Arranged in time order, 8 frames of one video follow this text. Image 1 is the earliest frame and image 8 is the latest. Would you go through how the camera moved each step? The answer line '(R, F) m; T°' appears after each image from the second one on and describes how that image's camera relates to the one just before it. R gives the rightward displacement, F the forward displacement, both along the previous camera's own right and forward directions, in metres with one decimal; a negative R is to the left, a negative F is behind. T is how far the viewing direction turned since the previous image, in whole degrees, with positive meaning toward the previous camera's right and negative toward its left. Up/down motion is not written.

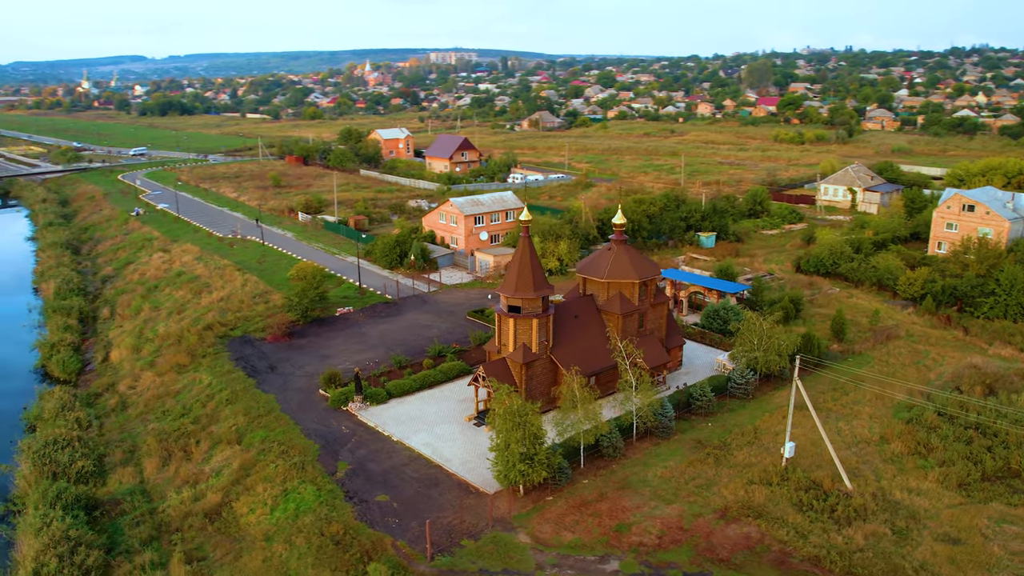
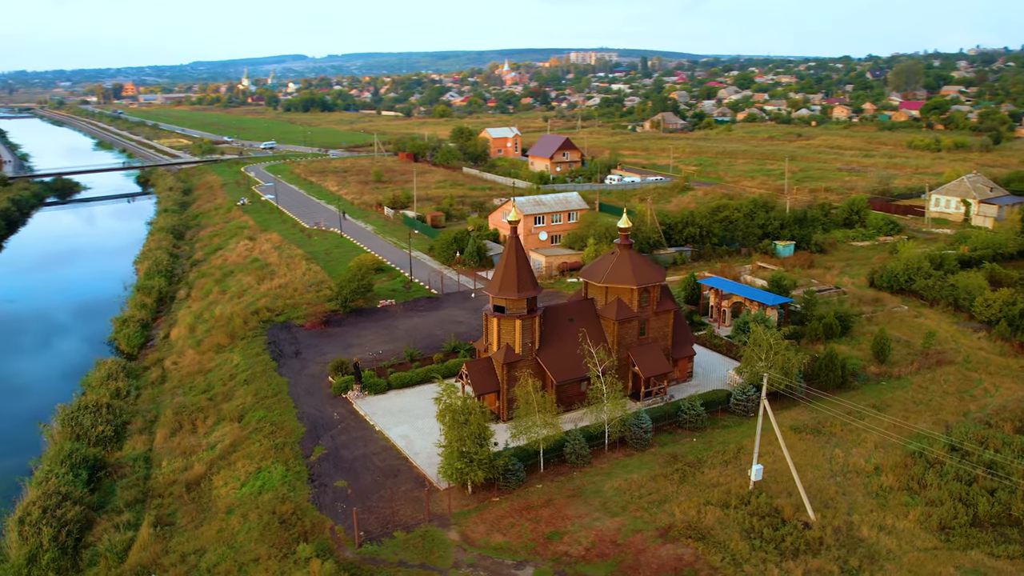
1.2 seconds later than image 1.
(+4.0, +0.3) m; -10°
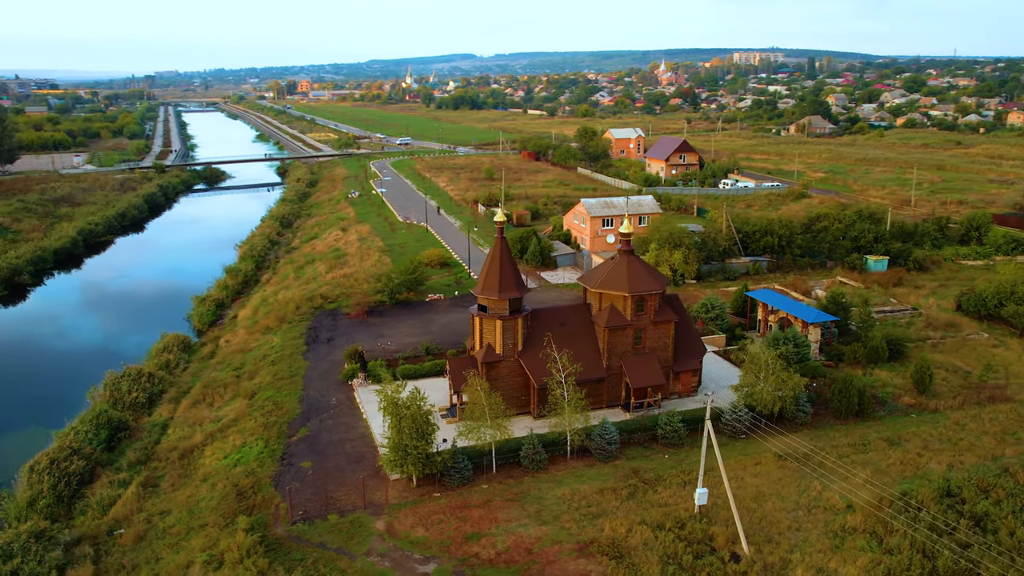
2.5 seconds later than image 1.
(+4.6, +0.4) m; -12°
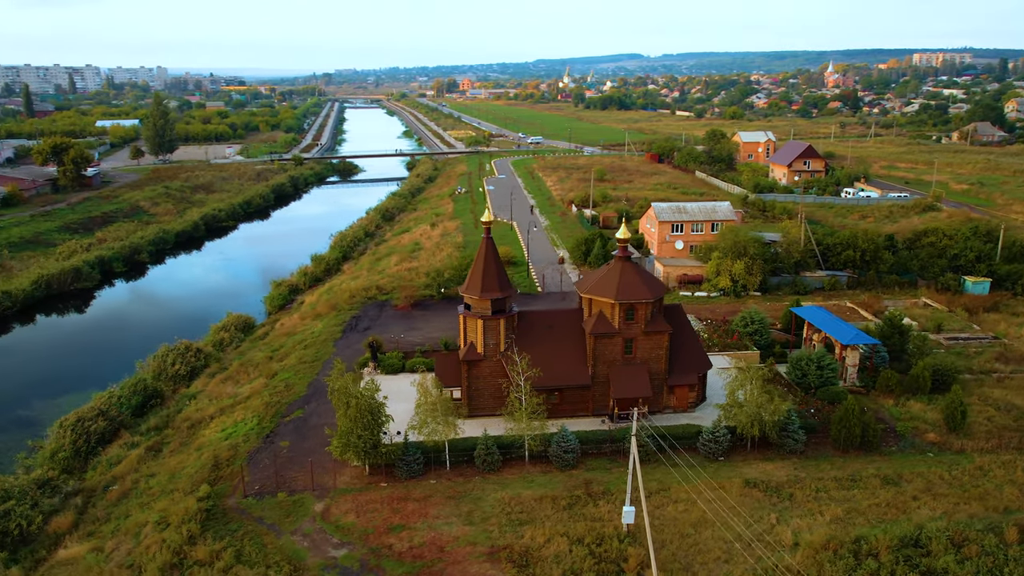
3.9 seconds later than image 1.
(+4.6, +0.5) m; -12°
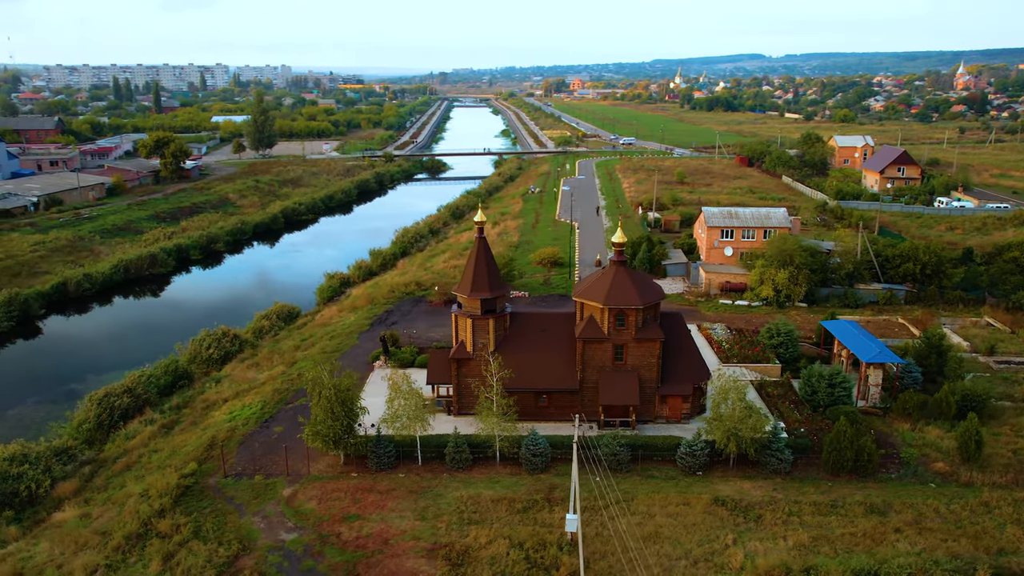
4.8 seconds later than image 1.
(+3.2, +0.2) m; -8°
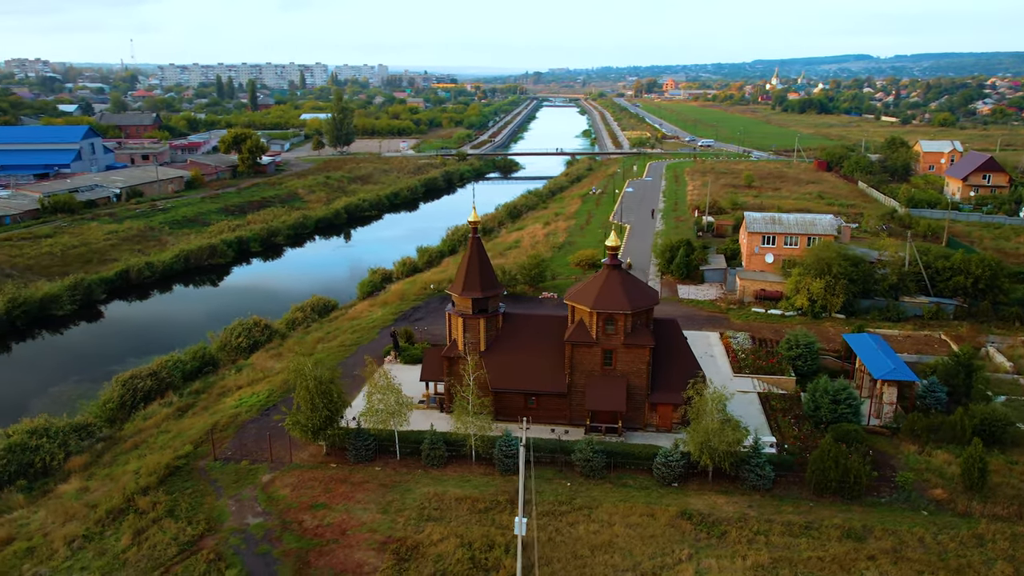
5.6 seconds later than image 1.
(+2.7, +0.2) m; -7°
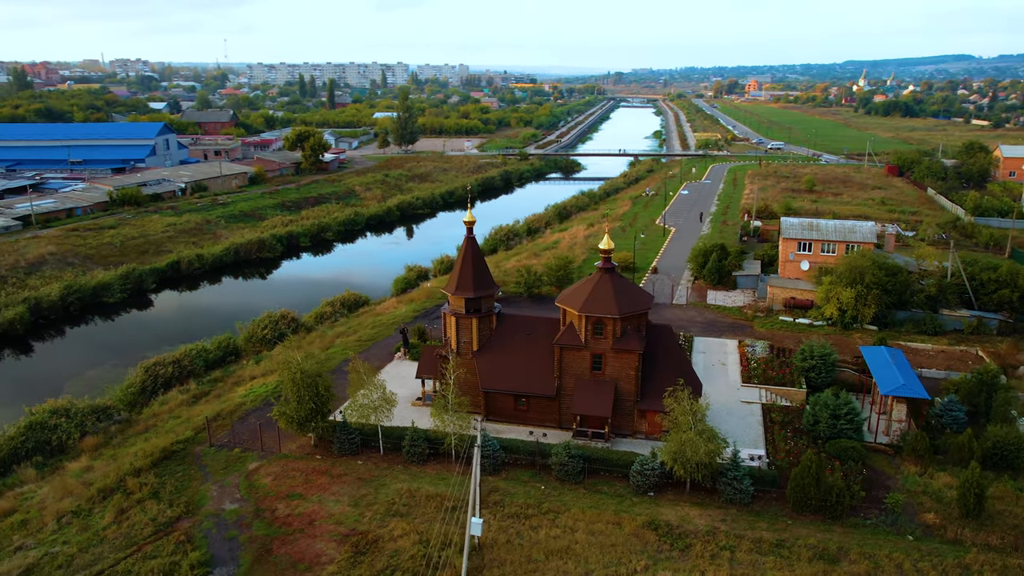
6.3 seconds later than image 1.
(+2.3, +0.1) m; -6°
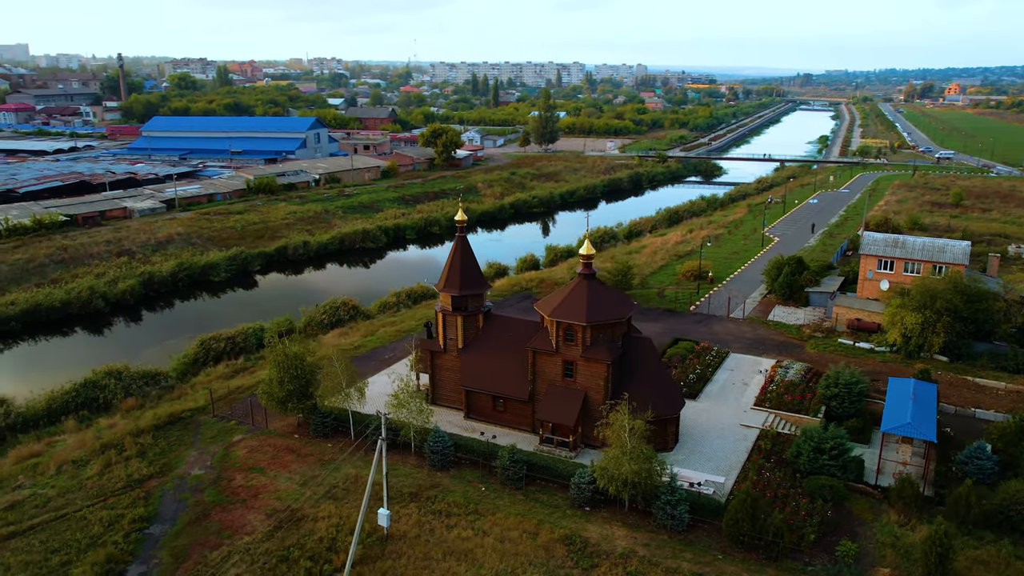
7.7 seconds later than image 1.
(+5.0, +0.6) m; -13°
